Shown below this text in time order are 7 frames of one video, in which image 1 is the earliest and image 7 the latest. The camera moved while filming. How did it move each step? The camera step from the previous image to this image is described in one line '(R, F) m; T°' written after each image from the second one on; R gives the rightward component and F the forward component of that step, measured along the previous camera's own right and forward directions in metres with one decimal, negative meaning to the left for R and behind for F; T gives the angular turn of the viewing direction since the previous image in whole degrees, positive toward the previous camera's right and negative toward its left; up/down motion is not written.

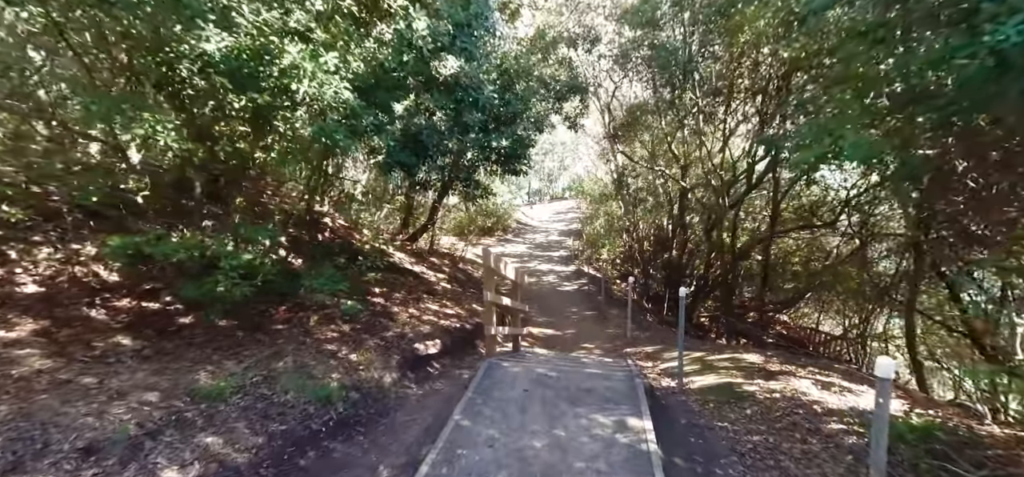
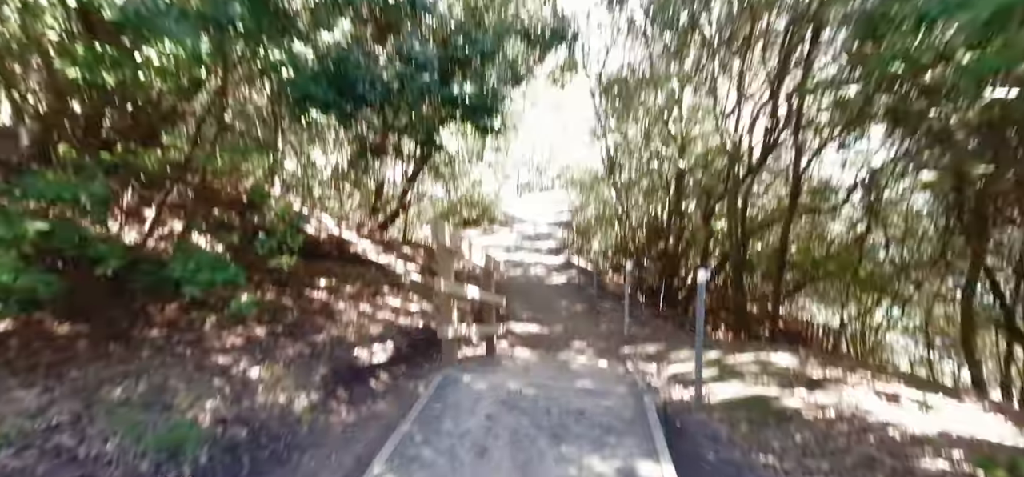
(+0.2, +1.3) m; +1°
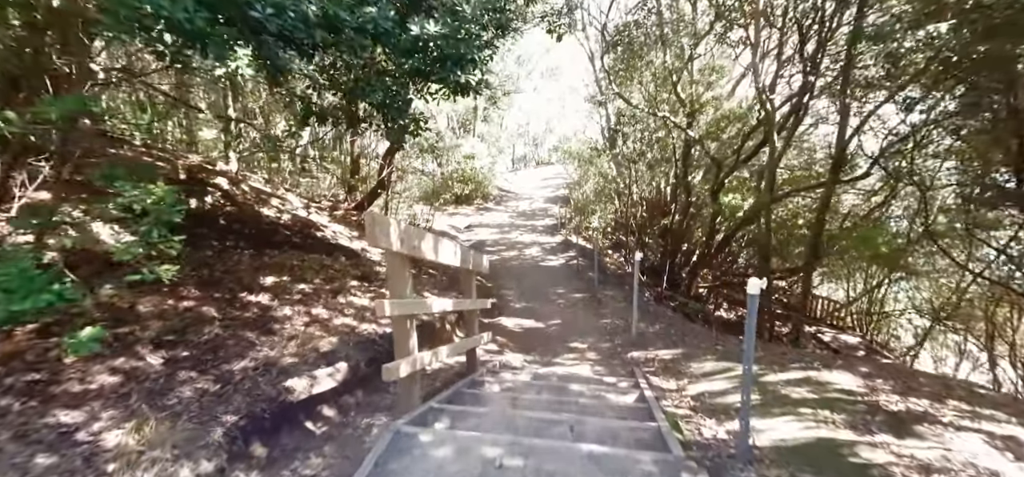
(+0.1, +1.1) m; 0°
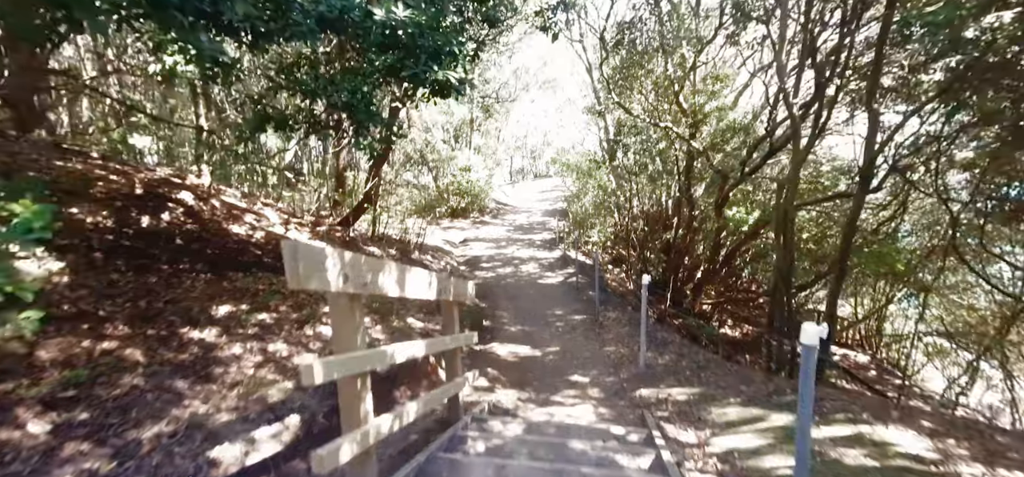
(+0.1, +0.6) m; 0°
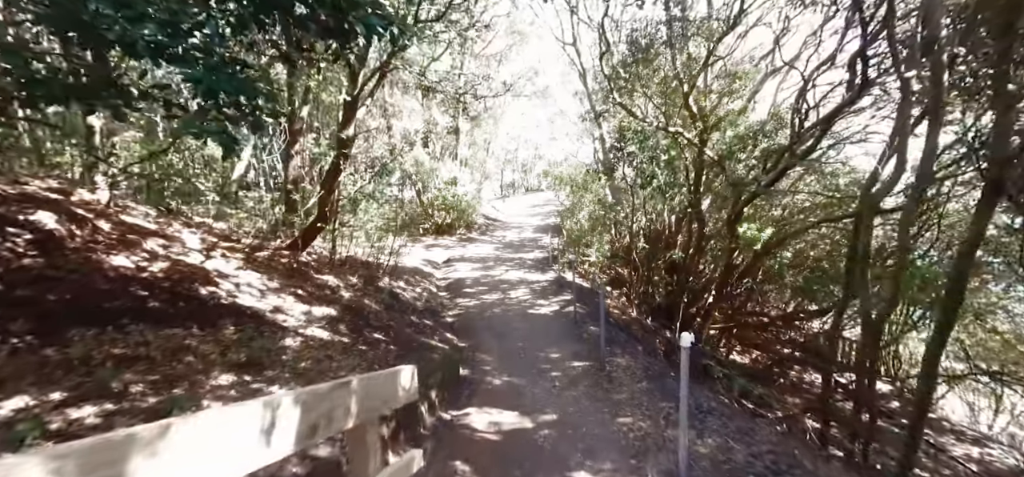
(+0.1, +1.7) m; +1°
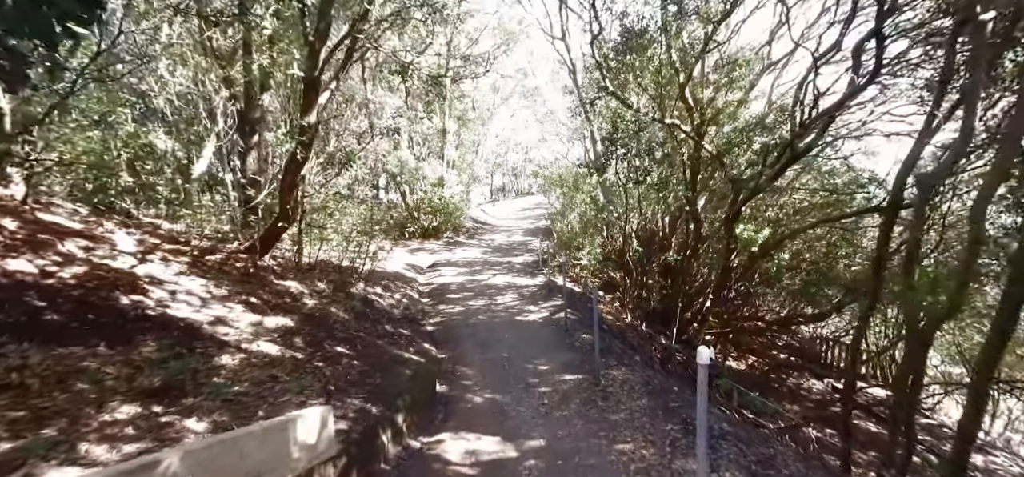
(+0.1, +0.7) m; +1°
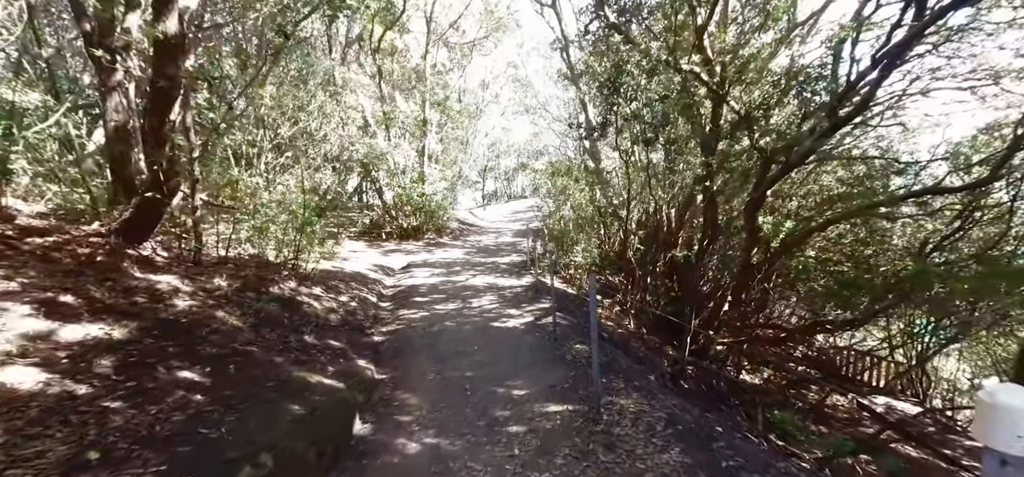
(+0.4, +2.0) m; +1°
